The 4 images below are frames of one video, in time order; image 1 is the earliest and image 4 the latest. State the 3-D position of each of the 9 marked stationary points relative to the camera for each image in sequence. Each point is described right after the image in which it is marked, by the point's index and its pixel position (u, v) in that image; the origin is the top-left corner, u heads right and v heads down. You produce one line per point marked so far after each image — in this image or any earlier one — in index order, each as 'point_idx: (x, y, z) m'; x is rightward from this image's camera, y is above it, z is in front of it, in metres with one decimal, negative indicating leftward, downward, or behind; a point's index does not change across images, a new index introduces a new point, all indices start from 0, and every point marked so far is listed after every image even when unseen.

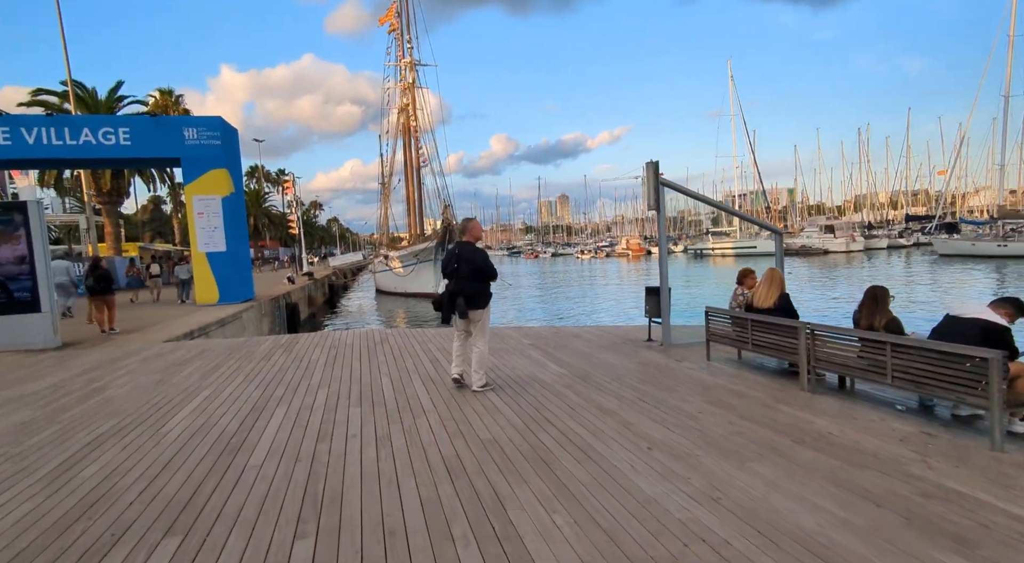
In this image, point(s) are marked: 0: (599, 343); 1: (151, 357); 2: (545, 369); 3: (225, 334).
0: (+1.2, -0.8, +8.3) m
1: (-5.1, -1.1, +8.6) m
2: (+0.4, -0.9, +6.6) m
3: (-7.4, -1.4, +15.7) m
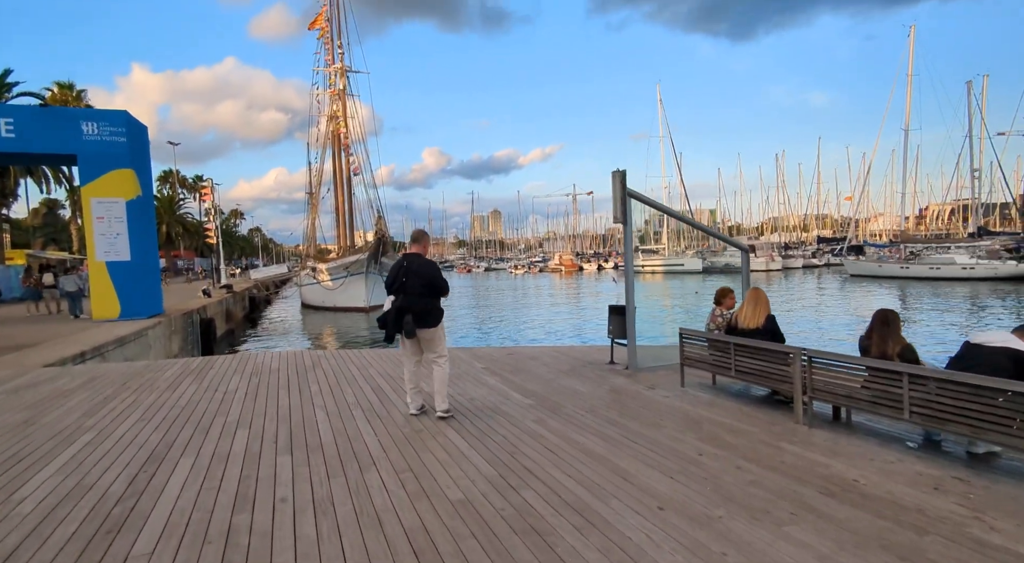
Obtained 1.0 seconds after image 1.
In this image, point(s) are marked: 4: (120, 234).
0: (+0.6, -1.1, +7.6) m
1: (-5.7, -1.3, +7.2) m
2: (0.0, -1.1, +5.8) m
3: (-8.8, -1.7, +14.0) m
4: (-10.4, +1.3, +16.4) m
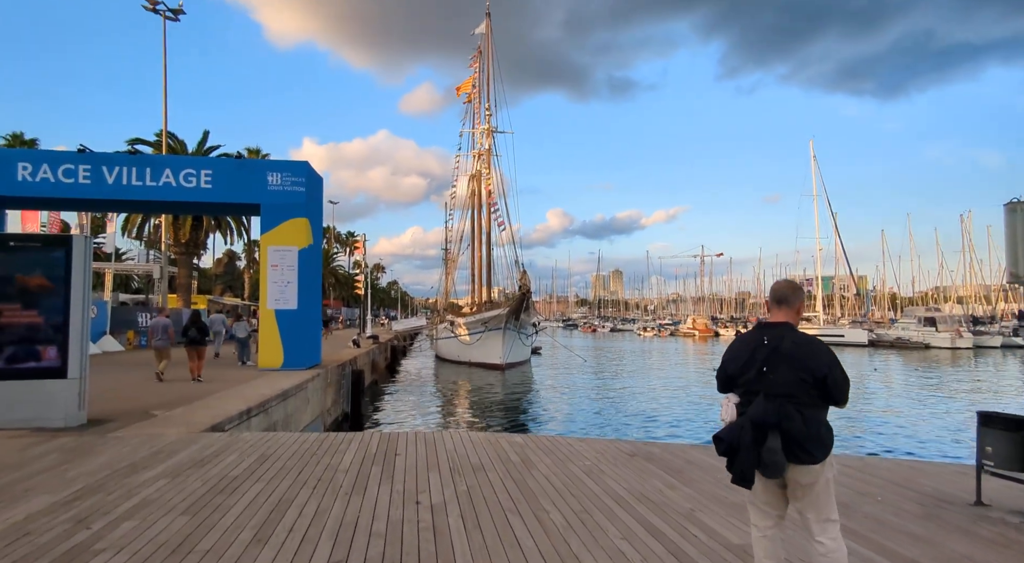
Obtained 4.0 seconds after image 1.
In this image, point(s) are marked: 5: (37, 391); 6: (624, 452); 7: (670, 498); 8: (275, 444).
0: (+3.2, -1.8, +5.0) m
1: (-3.1, -1.8, +5.8) m
2: (+2.2, -1.7, +3.3) m
3: (-4.8, -2.8, +13.0) m
4: (-5.7, 0.0, +16.0) m
5: (-6.7, -1.6, +8.7) m
6: (+1.3, -1.9, +6.9) m
7: (+1.3, -1.8, +5.1) m
8: (-2.8, -1.9, +7.3) m
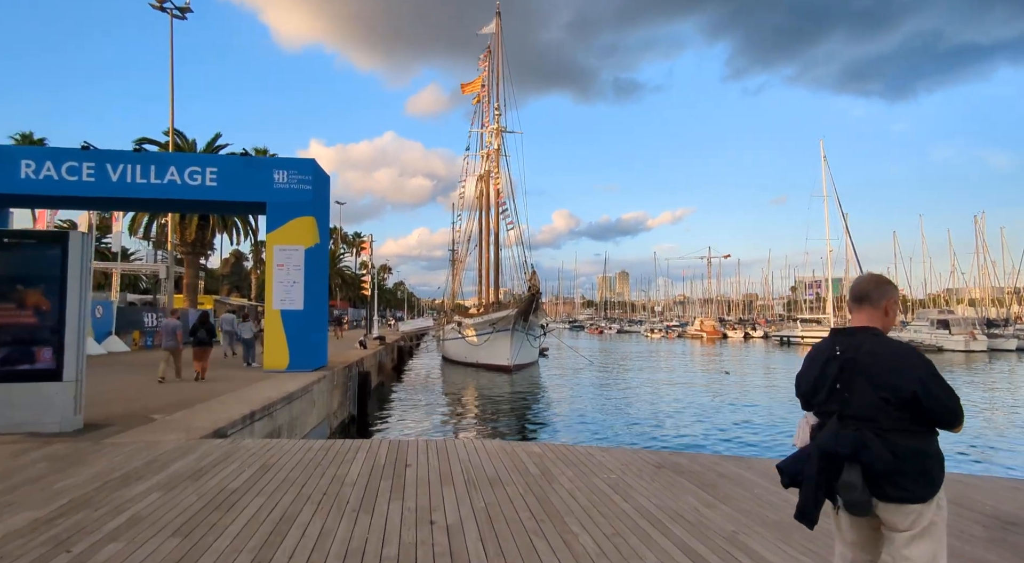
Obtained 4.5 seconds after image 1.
0: (+3.4, -1.8, +4.5) m
1: (-2.9, -1.8, +5.4) m
2: (+2.3, -1.6, +2.9) m
3: (-4.5, -2.7, +12.6) m
4: (-5.5, 0.0, +15.6) m
5: (-6.5, -1.5, +8.3) m
6: (+1.5, -1.9, +6.5) m
7: (+1.5, -1.8, +4.7) m
8: (-2.7, -1.9, +6.9) m
